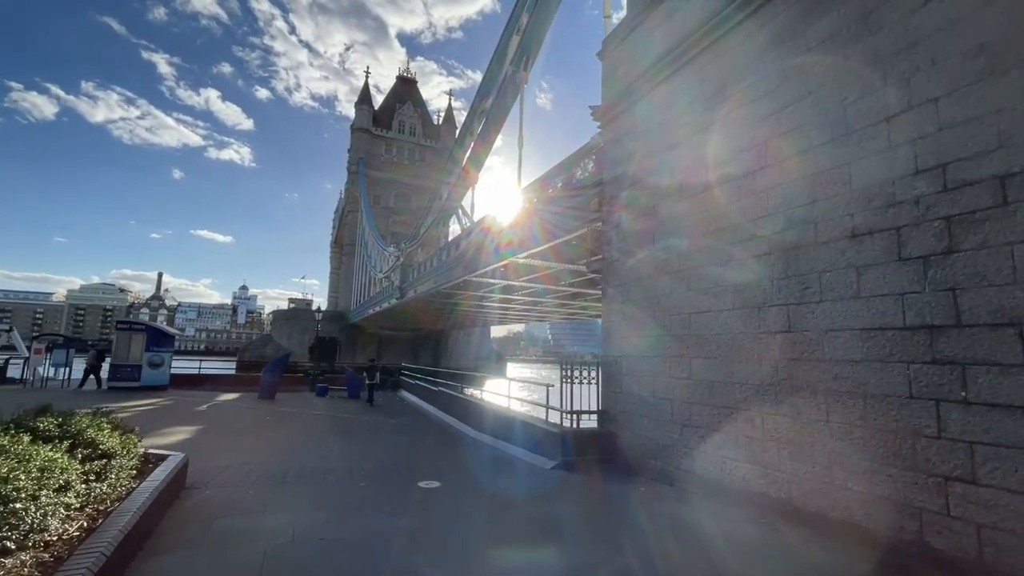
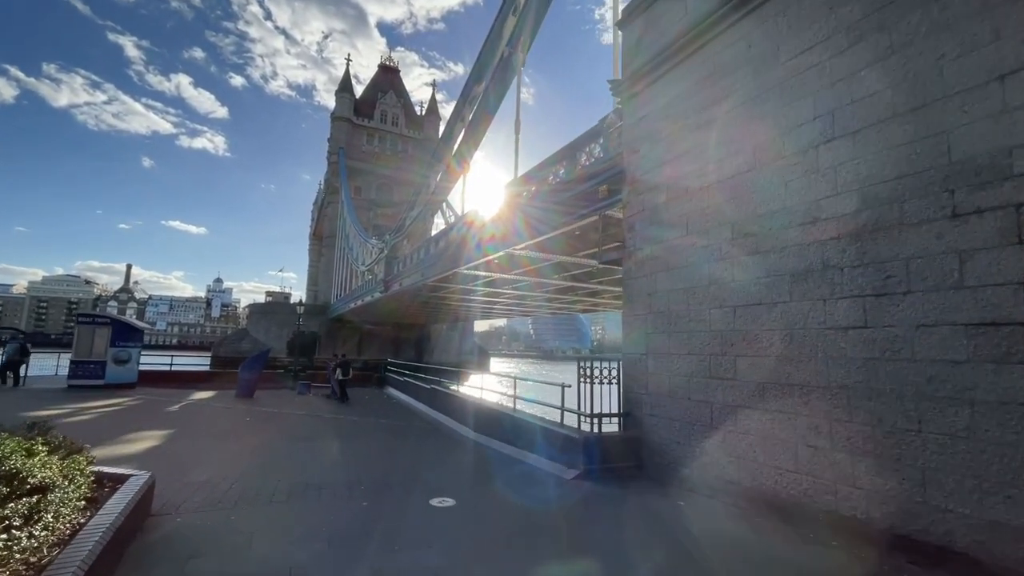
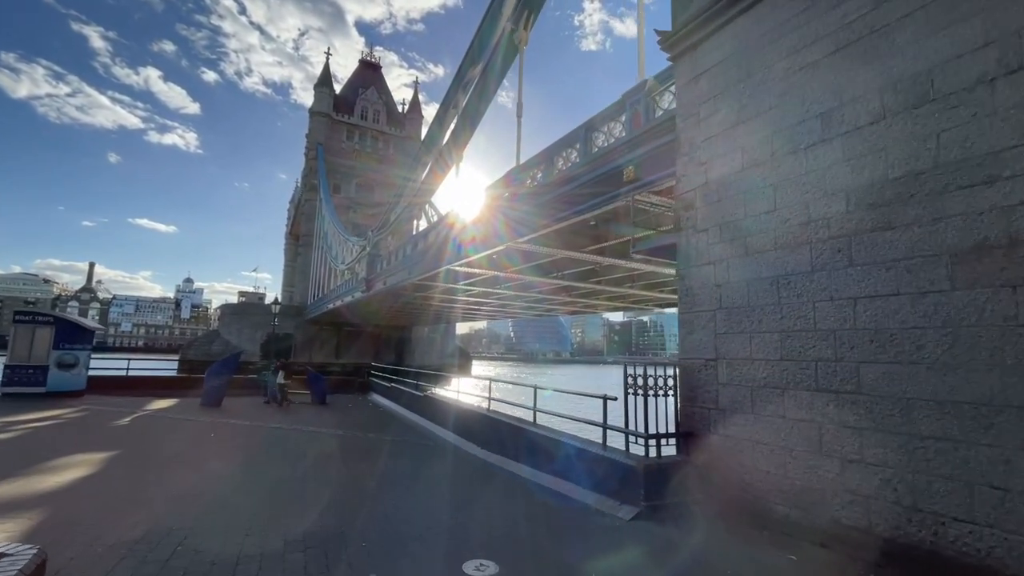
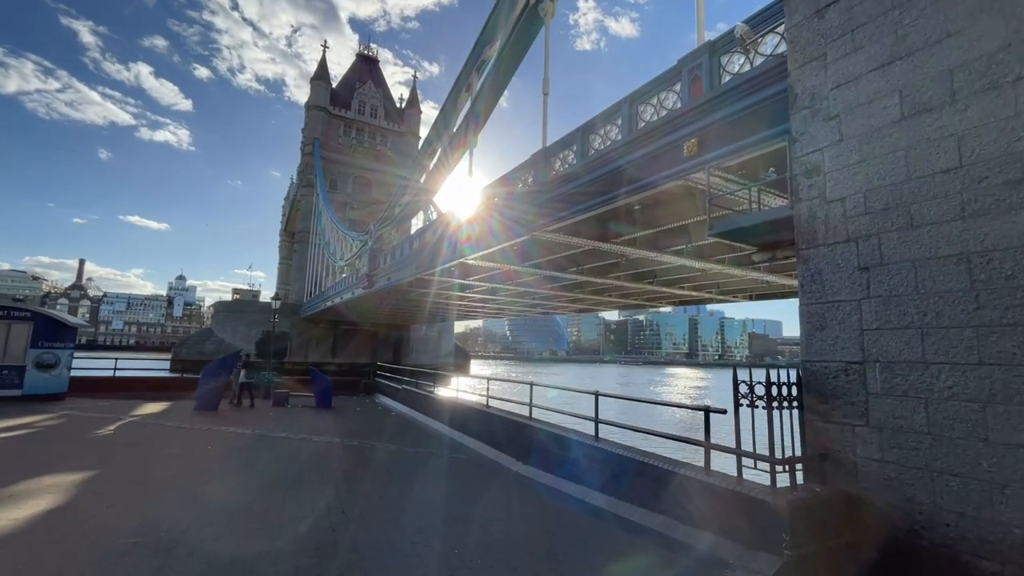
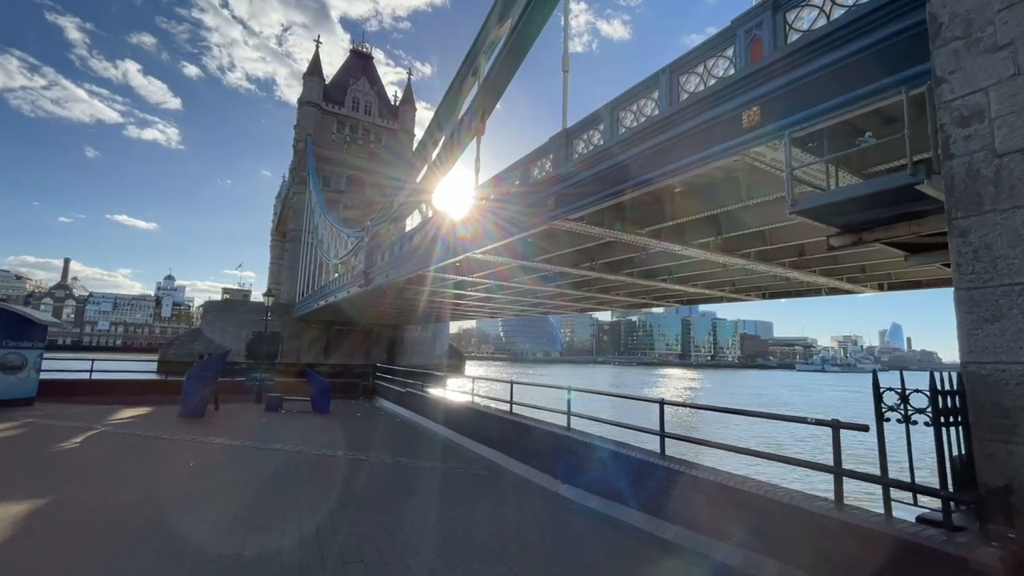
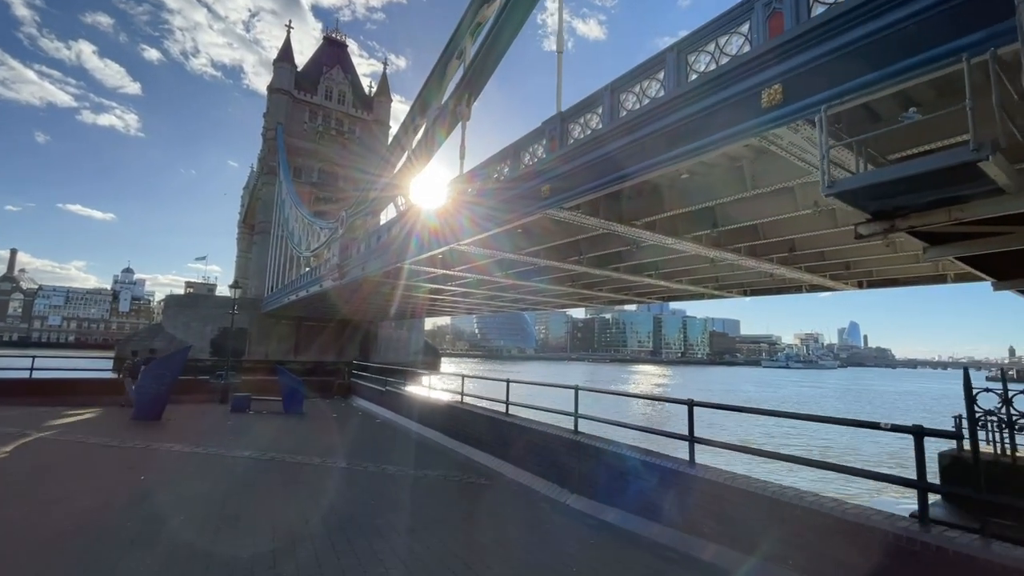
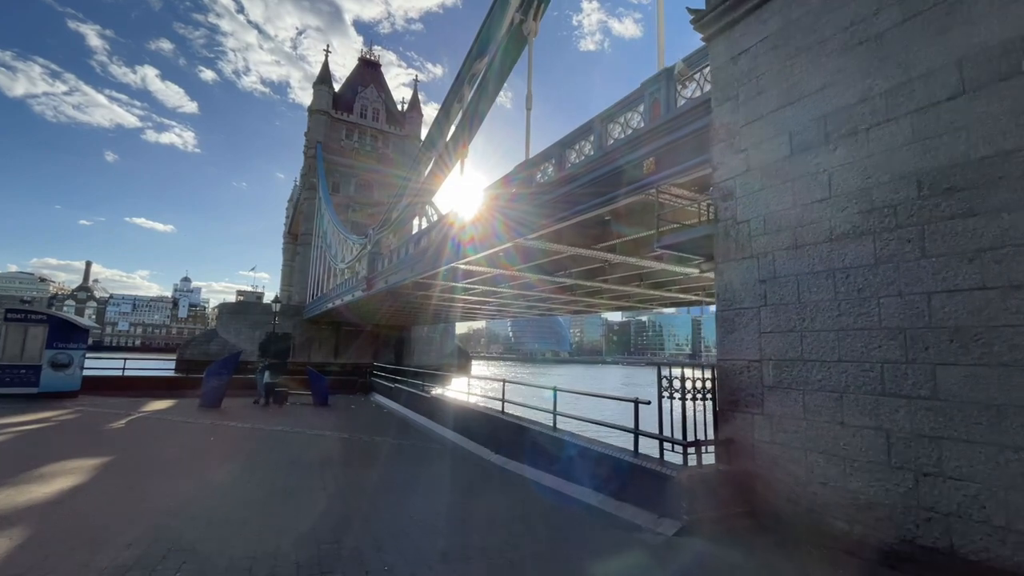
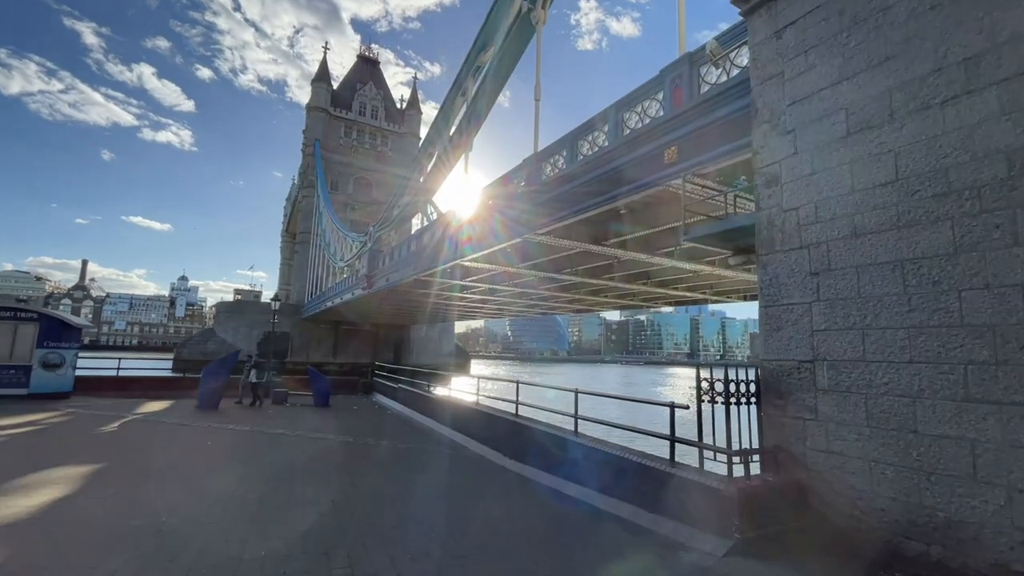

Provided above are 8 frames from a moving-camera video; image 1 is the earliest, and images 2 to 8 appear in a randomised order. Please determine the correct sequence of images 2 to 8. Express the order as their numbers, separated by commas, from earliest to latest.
2, 3, 7, 8, 4, 5, 6
